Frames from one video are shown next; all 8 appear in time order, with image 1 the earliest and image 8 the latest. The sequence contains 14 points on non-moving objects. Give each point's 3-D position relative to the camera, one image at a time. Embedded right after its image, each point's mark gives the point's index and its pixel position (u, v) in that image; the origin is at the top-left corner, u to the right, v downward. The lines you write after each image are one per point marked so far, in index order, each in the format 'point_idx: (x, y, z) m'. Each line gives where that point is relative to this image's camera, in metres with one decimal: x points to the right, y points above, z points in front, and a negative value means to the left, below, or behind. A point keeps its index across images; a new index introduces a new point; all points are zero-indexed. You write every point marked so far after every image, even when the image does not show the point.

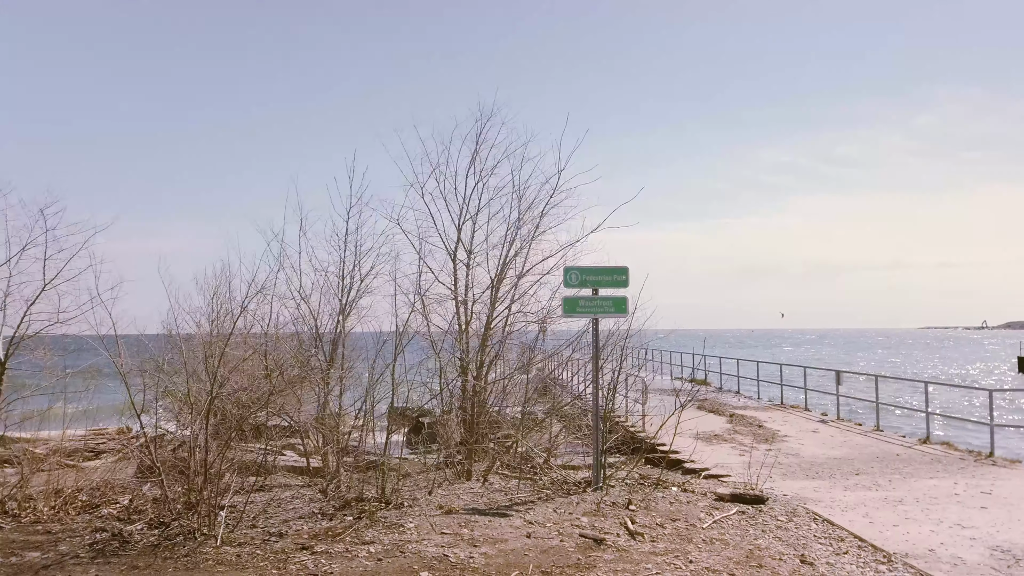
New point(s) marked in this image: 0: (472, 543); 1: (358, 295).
0: (-0.3, -2.0, +5.2) m
1: (-2.1, -0.1, +9.5) m
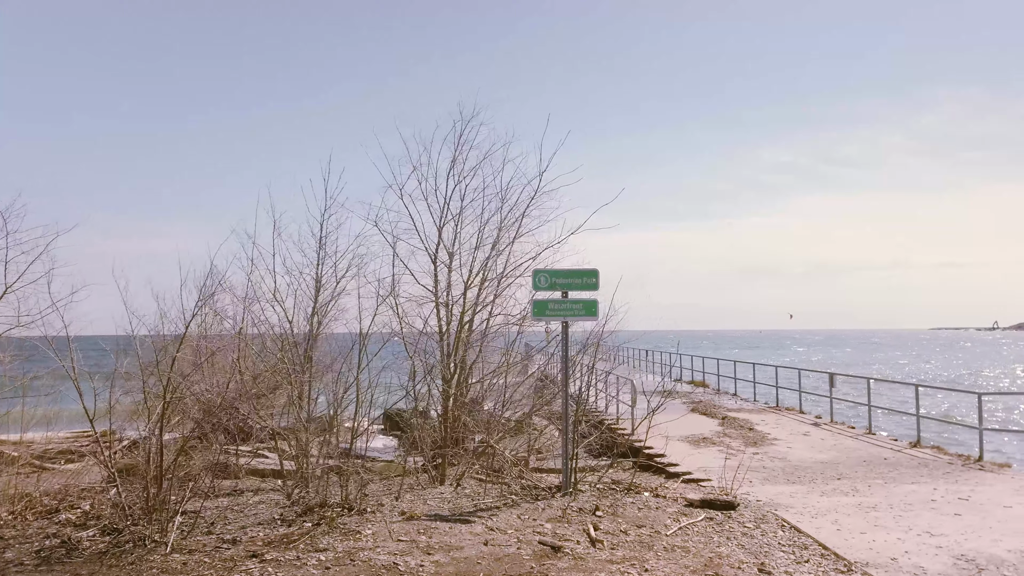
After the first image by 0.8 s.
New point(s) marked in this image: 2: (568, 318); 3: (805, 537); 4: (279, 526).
0: (-0.7, -2.0, +5.1) m
1: (-2.4, -0.1, +9.4) m
2: (+0.6, -0.3, +7.1) m
3: (+2.5, -2.1, +5.7) m
4: (-2.0, -2.0, +5.8) m
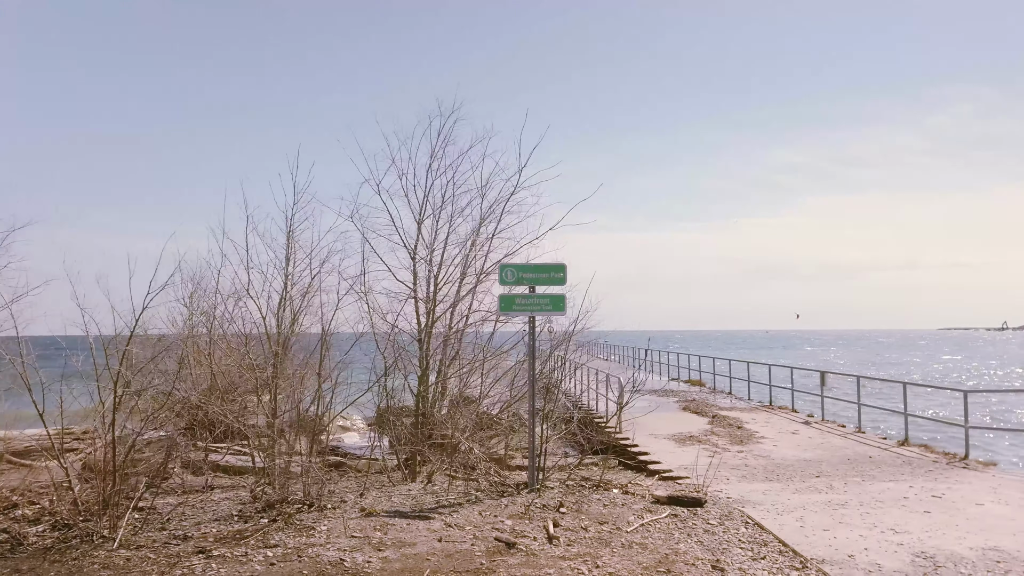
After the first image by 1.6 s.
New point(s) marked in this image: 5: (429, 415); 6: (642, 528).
0: (-1.0, -1.9, +5.1) m
1: (-2.8, -0.1, +9.3) m
2: (+0.2, -0.3, +7.1) m
3: (+2.1, -2.0, +5.7) m
4: (-2.4, -2.0, +5.8) m
5: (-1.2, -1.7, +9.2) m
6: (+1.1, -2.1, +5.9) m
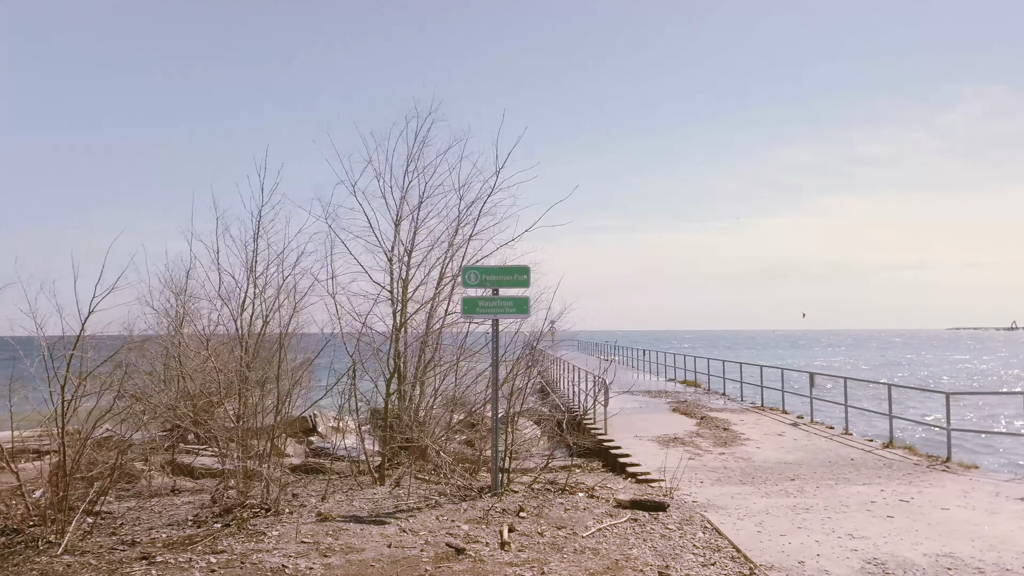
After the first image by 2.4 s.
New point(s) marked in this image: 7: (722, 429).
0: (-1.4, -1.9, +5.0) m
1: (-3.1, -0.1, +9.3) m
2: (-0.1, -0.3, +7.0) m
3: (+1.7, -2.1, +5.6) m
4: (-2.7, -2.0, +5.7) m
5: (-1.6, -1.7, +9.1) m
6: (+0.7, -2.1, +5.9) m
7: (+5.3, -3.5, +17.1) m
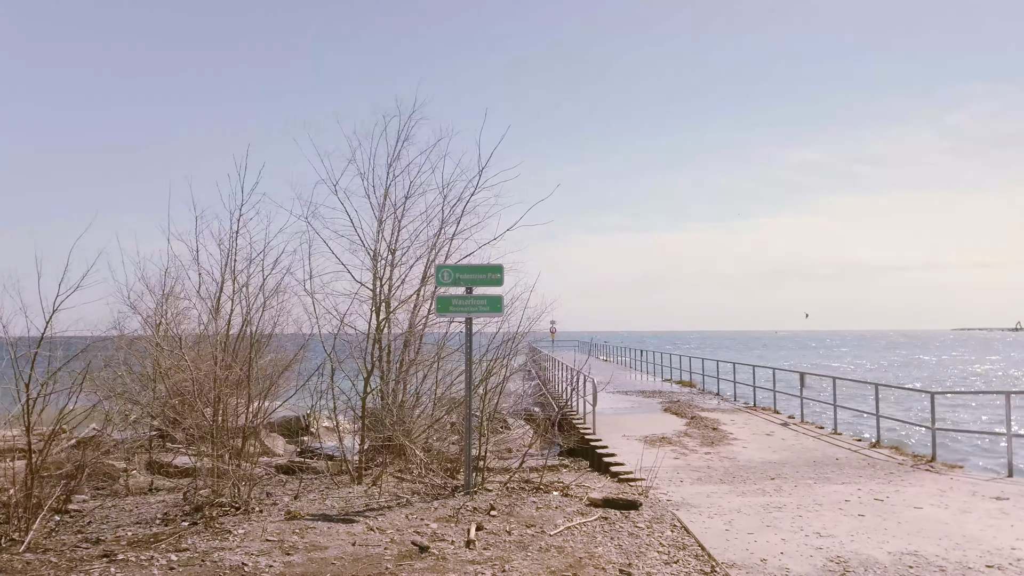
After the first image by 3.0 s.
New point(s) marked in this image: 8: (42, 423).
0: (-1.7, -1.9, +5.0) m
1: (-3.4, -0.1, +9.3) m
2: (-0.4, -0.3, +7.0) m
3: (+1.5, -2.1, +5.6) m
4: (-3.0, -2.0, +5.7) m
5: (-1.8, -1.7, +9.1) m
6: (+0.5, -2.1, +5.9) m
7: (+5.0, -3.5, +17.1) m
8: (-4.3, -1.2, +6.3) m
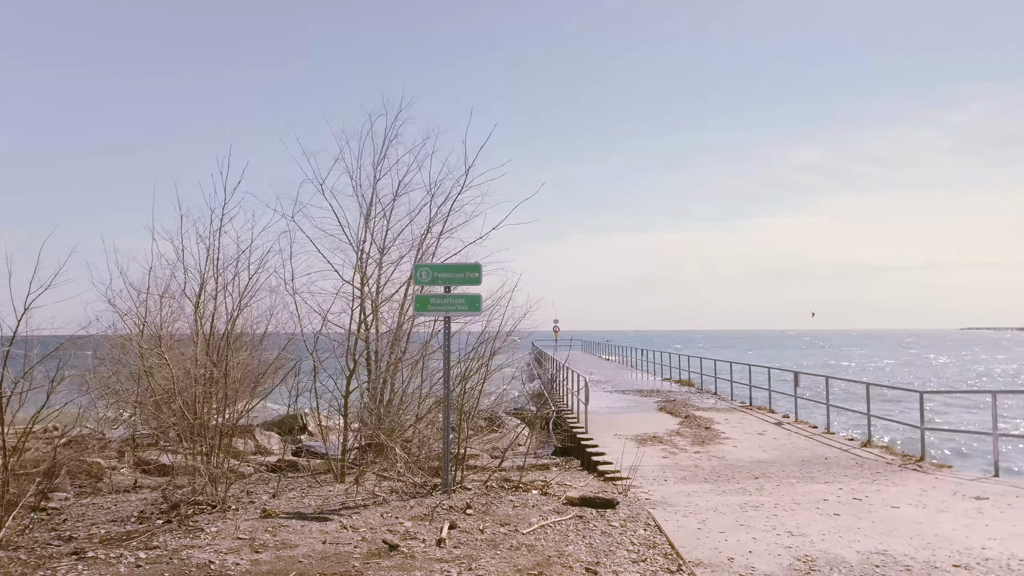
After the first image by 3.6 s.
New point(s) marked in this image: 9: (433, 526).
0: (-1.9, -1.9, +5.0) m
1: (-3.6, -0.1, +9.3) m
2: (-0.6, -0.3, +7.0) m
3: (+1.2, -2.0, +5.6) m
4: (-3.2, -2.0, +5.8) m
5: (-2.0, -1.7, +9.1) m
6: (+0.2, -2.1, +5.9) m
7: (+4.8, -3.5, +17.1) m
8: (-4.6, -1.2, +6.3) m
9: (-0.7, -2.0, +5.8) m
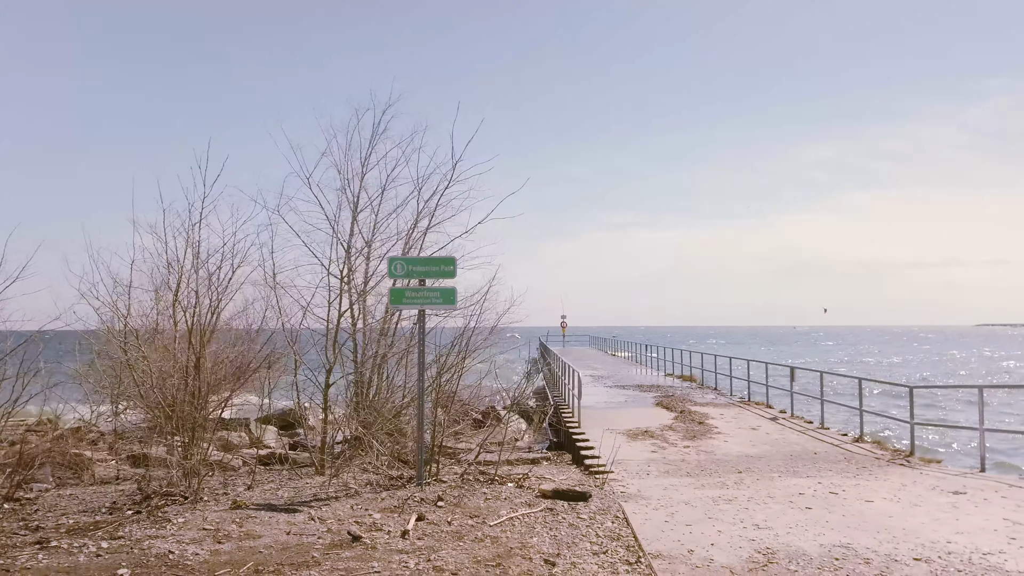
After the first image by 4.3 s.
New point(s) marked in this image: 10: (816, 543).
0: (-2.2, -1.9, +5.1) m
1: (-3.9, 0.0, +9.3) m
2: (-0.9, -0.2, +7.0) m
3: (+1.0, -2.0, +5.6) m
4: (-3.5, -1.9, +5.8) m
5: (-2.3, -1.6, +9.2) m
6: (0.0, -2.0, +5.9) m
7: (+4.6, -3.4, +17.1) m
8: (-4.8, -1.2, +6.3) m
9: (-1.0, -2.0, +5.9) m
10: (+2.3, -1.9, +5.2) m
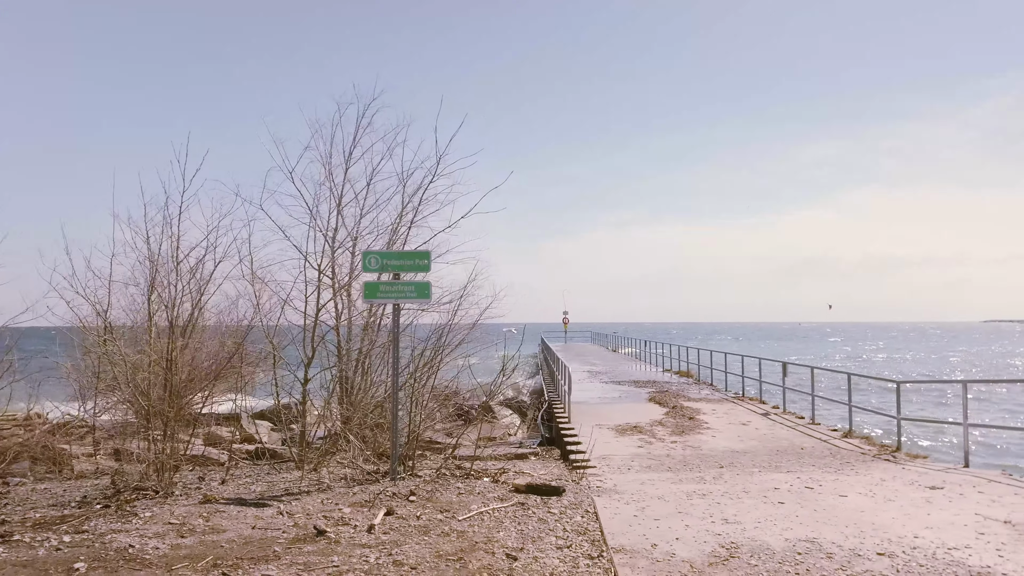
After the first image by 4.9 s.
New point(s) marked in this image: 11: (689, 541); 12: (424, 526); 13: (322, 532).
0: (-2.4, -1.8, +5.1) m
1: (-4.1, +0.1, +9.3) m
2: (-1.2, -0.1, +7.0) m
3: (+0.7, -1.9, +5.6) m
4: (-3.8, -1.9, +5.8) m
5: (-2.5, -1.5, +9.2) m
6: (-0.3, -2.0, +5.9) m
7: (+4.4, -3.3, +17.0) m
8: (-5.1, -1.1, +6.3) m
9: (-1.2, -1.9, +5.9) m
10: (+2.0, -1.9, +5.2) m
11: (+1.3, -1.9, +5.0) m
12: (-0.7, -1.9, +5.5) m
13: (-1.4, -1.9, +5.2) m
